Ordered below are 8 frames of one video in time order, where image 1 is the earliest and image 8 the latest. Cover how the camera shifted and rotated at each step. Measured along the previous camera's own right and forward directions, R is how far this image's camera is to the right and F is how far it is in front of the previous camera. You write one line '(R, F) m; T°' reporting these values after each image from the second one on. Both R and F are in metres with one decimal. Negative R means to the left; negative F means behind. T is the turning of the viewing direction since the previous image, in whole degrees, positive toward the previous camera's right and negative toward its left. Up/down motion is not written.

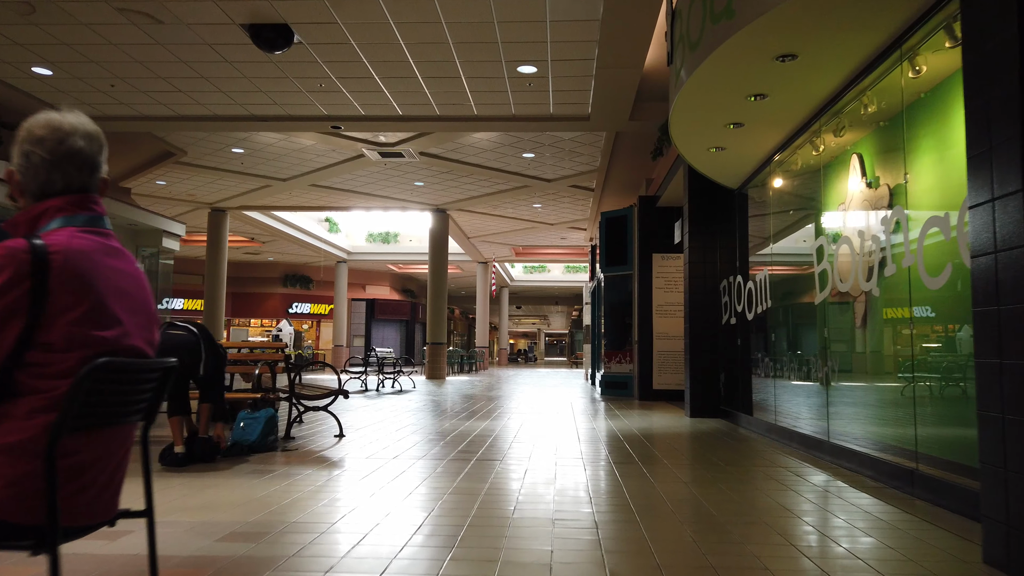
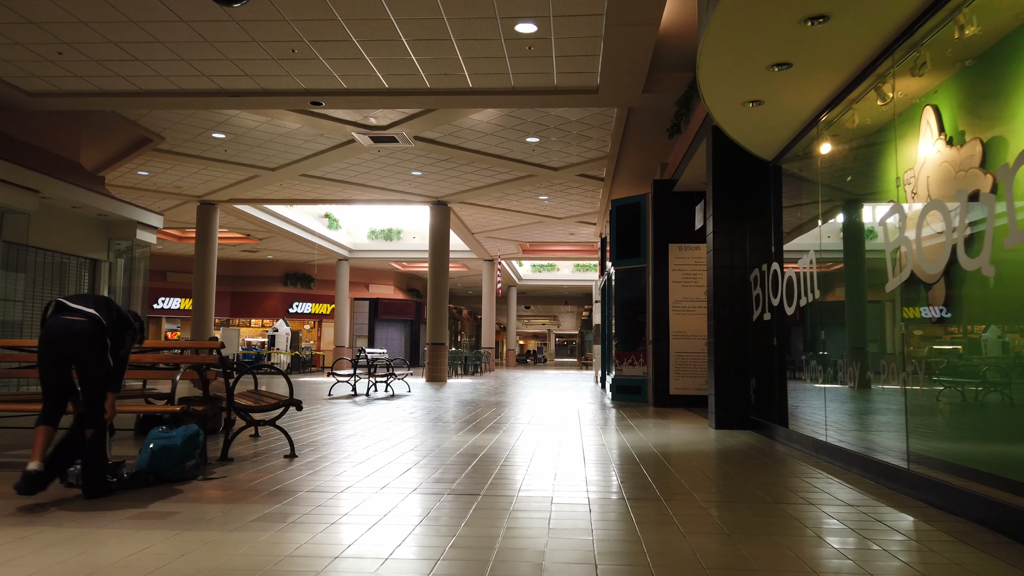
(+0.1, +1.1) m; -1°
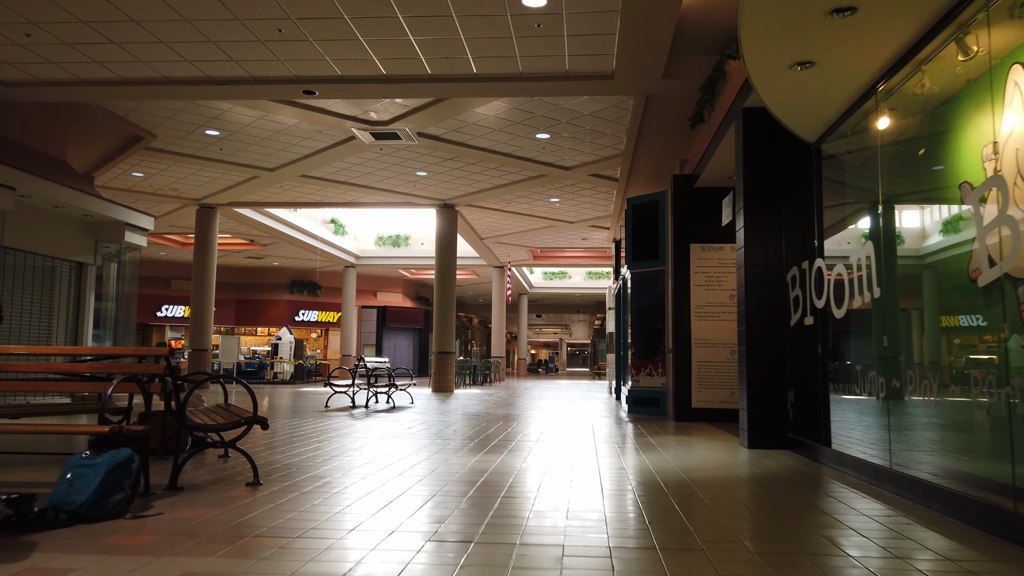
(0.0, +0.8) m; -1°
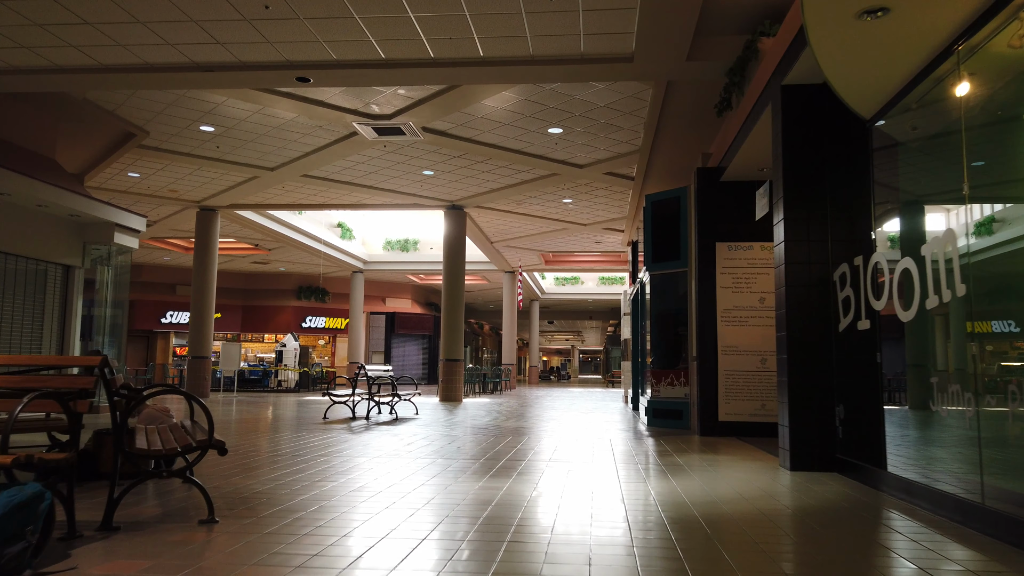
(0.0, +0.7) m; -1°
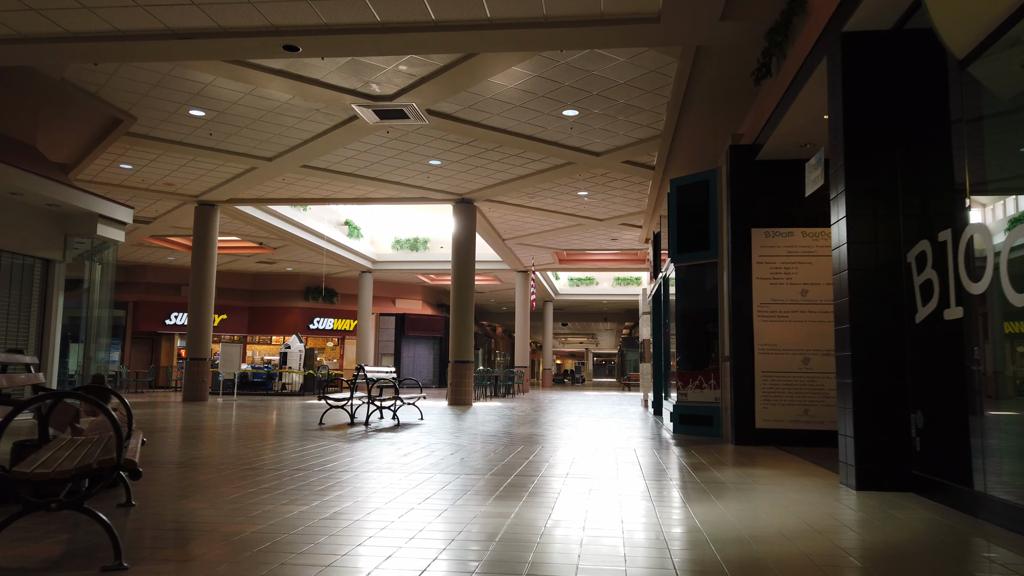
(0.0, +0.9) m; -1°
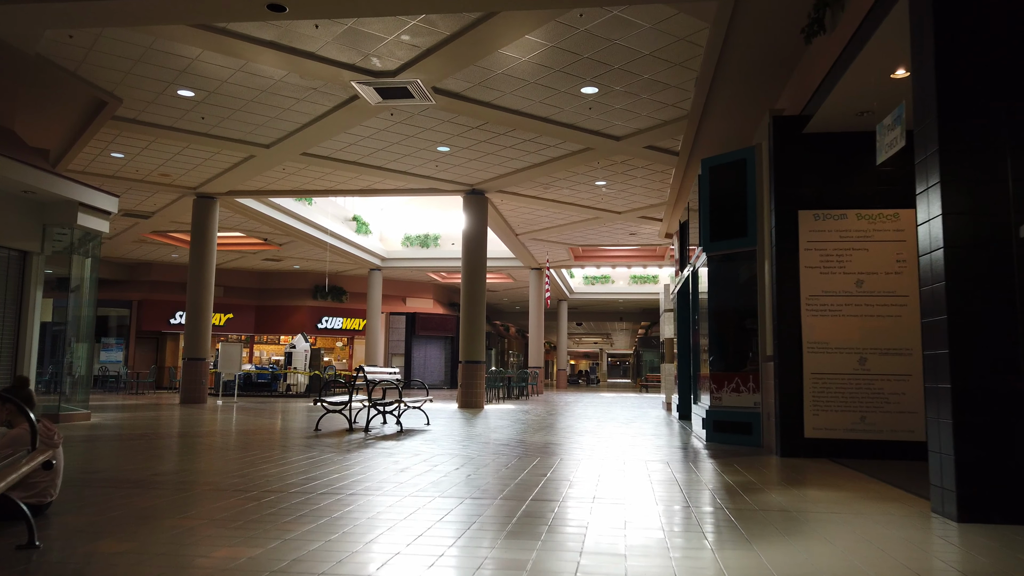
(0.0, +0.9) m; -1°
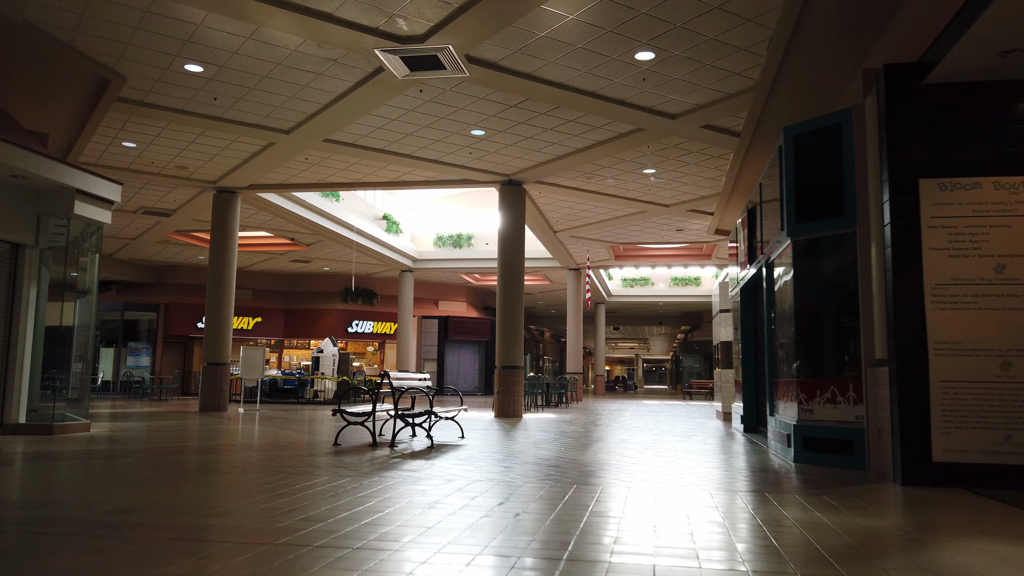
(-0.1, +1.2) m; -2°
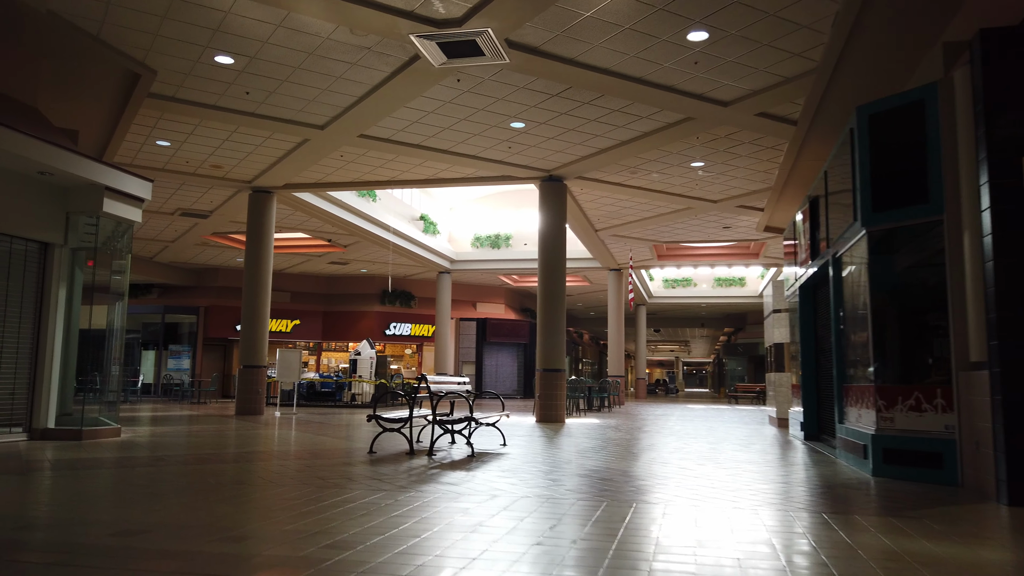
(-0.1, +0.5) m; -3°
